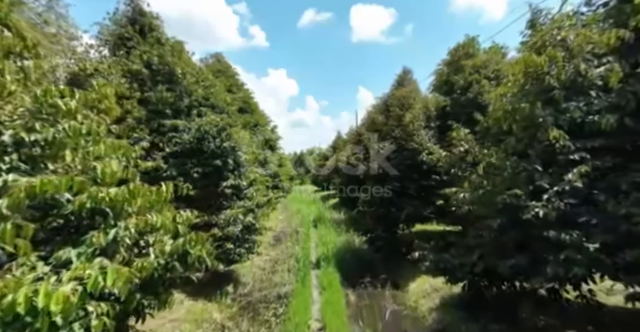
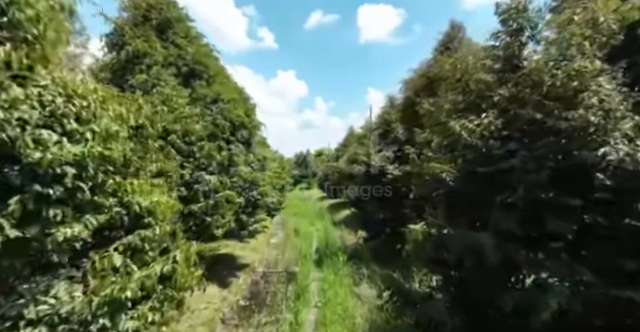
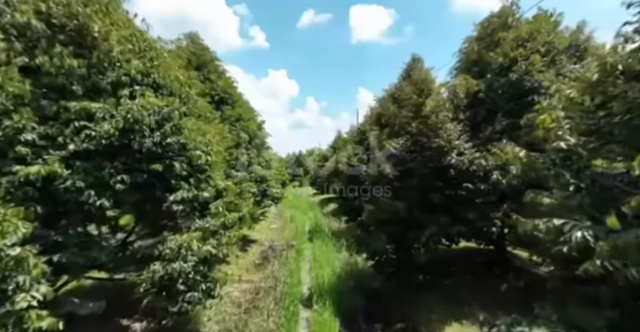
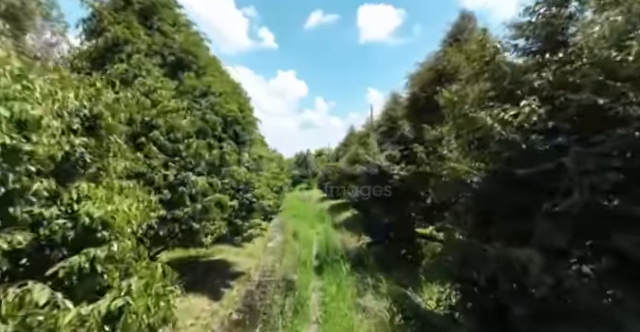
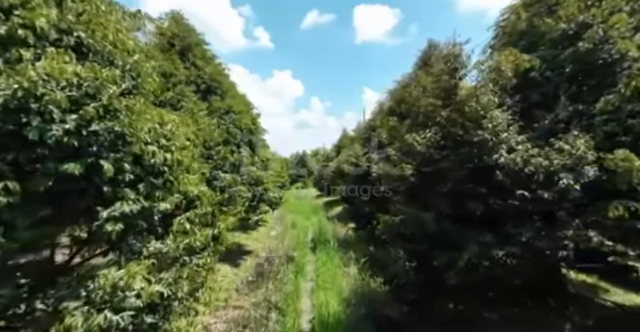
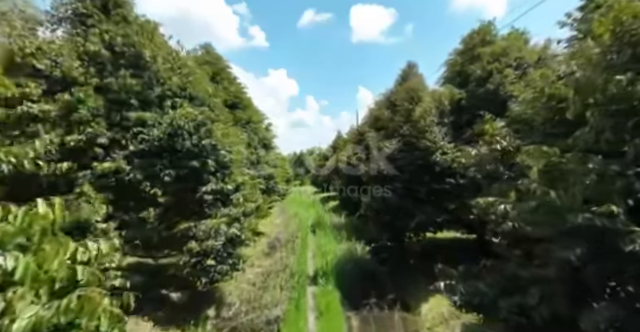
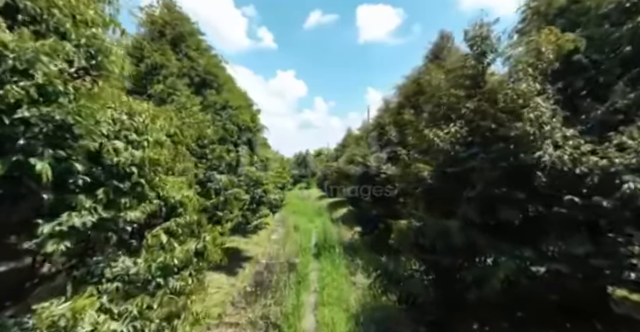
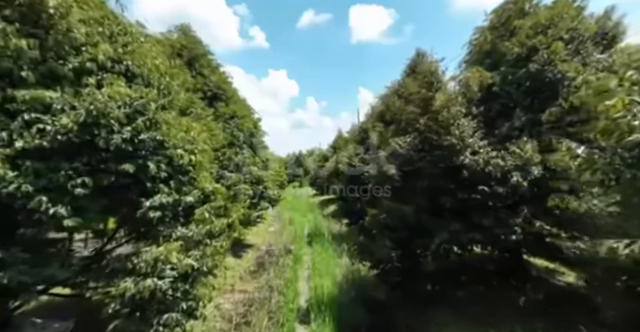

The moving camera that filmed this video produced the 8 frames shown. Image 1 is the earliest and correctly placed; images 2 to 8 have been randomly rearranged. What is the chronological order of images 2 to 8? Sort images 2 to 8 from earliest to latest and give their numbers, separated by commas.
6, 3, 8, 5, 7, 2, 4
